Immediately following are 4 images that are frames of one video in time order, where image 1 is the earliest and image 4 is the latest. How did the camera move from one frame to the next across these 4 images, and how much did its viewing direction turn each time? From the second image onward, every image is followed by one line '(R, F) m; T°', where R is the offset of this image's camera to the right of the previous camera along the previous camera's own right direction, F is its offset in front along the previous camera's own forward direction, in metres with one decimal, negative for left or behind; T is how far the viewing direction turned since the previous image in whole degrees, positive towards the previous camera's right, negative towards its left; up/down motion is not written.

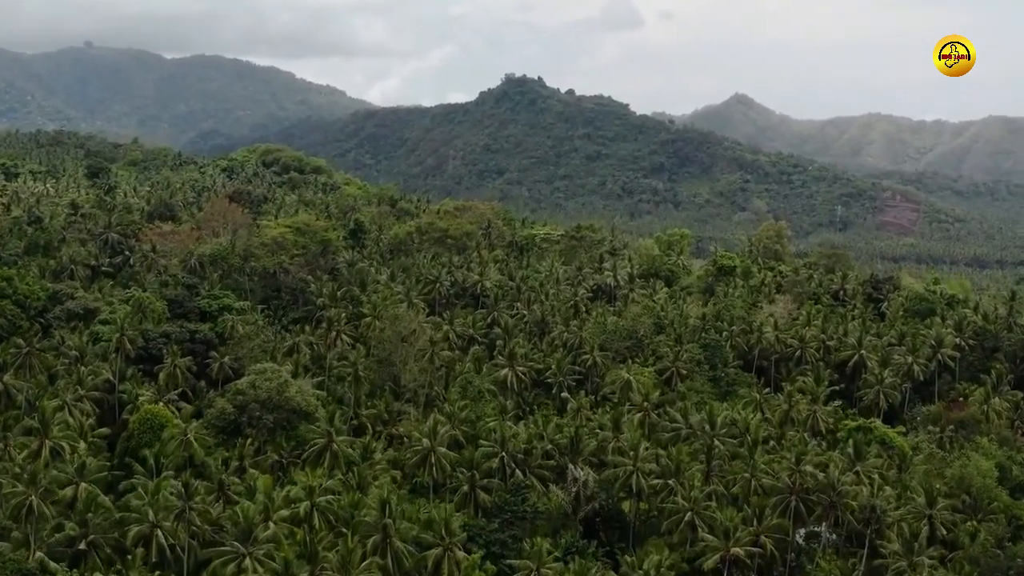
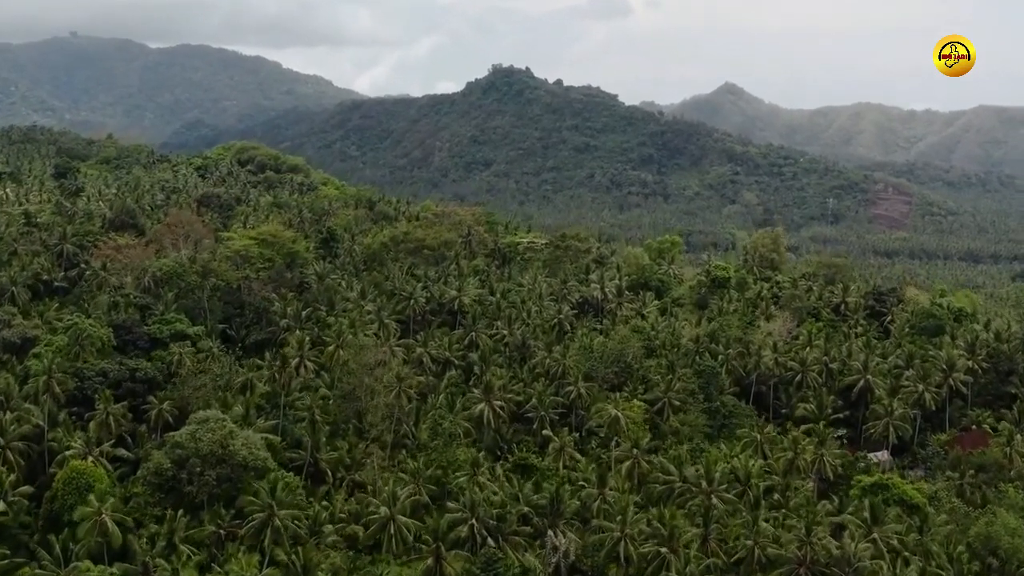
(+0.7, +4.7) m; +1°
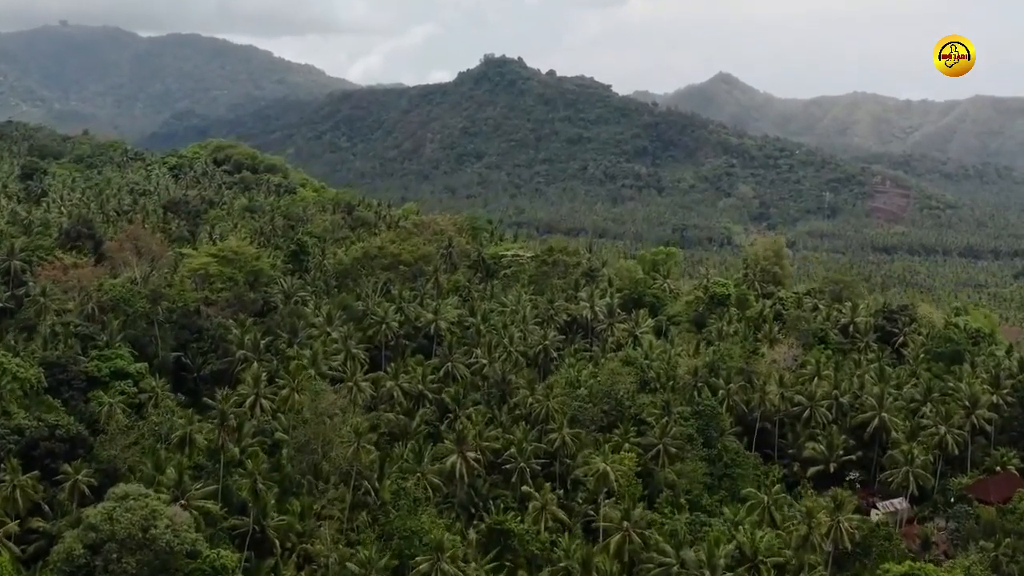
(+0.9, +5.5) m; 0°
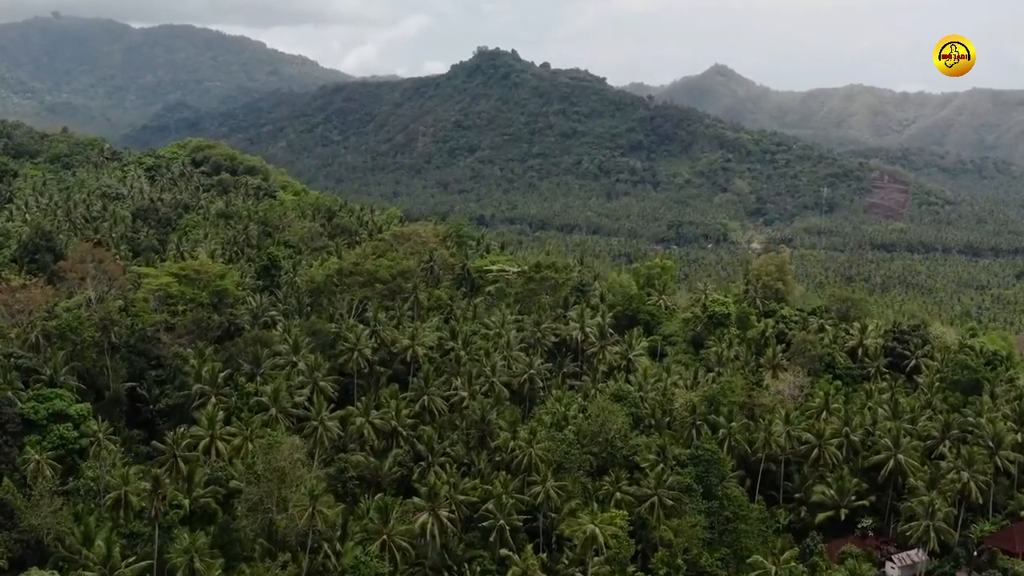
(+0.8, +4.6) m; 0°
